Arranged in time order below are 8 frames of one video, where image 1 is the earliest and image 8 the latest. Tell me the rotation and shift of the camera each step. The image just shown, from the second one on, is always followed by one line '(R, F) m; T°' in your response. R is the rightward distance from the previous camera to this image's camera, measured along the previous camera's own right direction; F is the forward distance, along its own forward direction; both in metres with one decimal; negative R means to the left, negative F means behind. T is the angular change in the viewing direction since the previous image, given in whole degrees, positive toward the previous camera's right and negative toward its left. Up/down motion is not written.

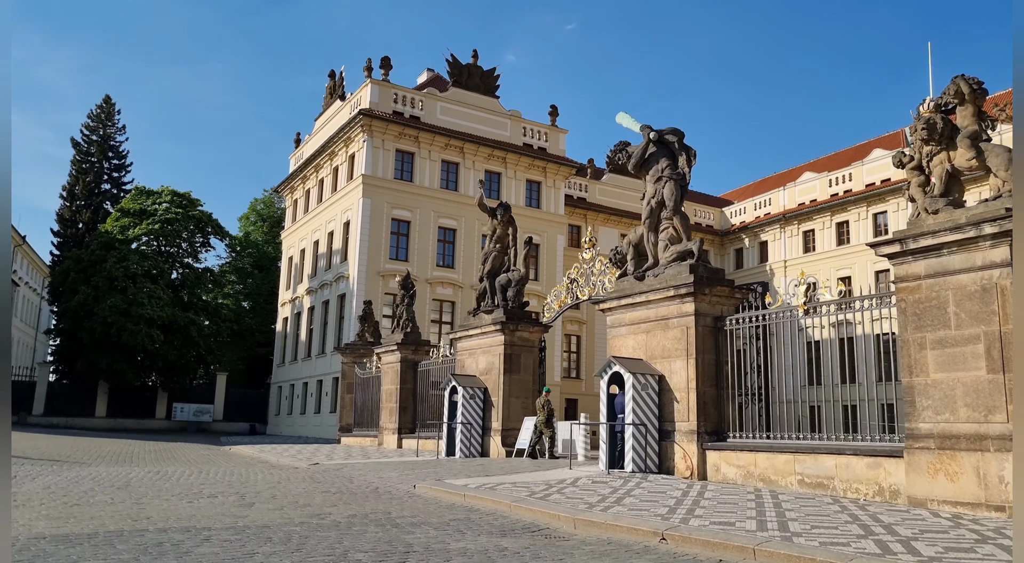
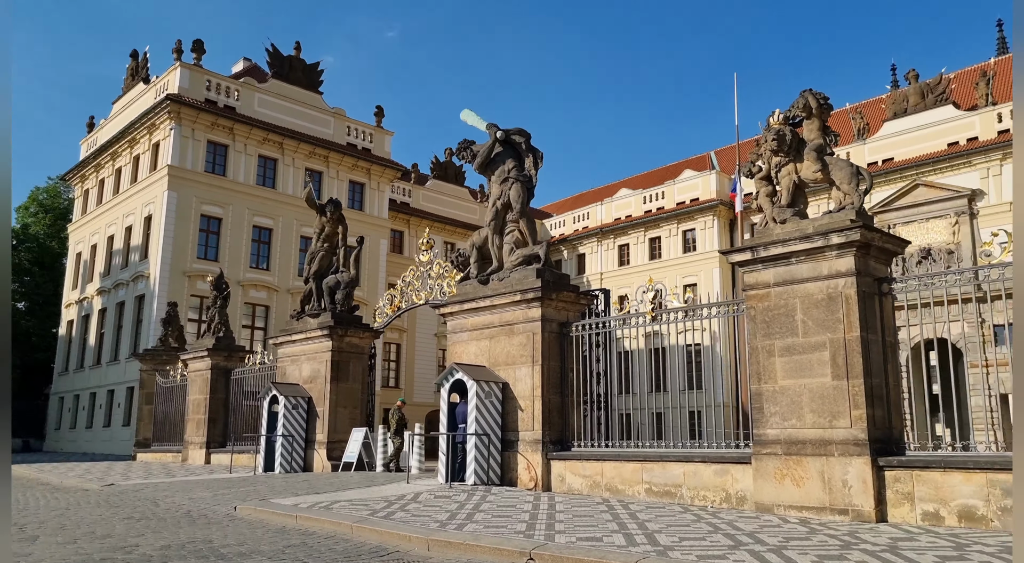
(-0.3, +0.6) m; +13°
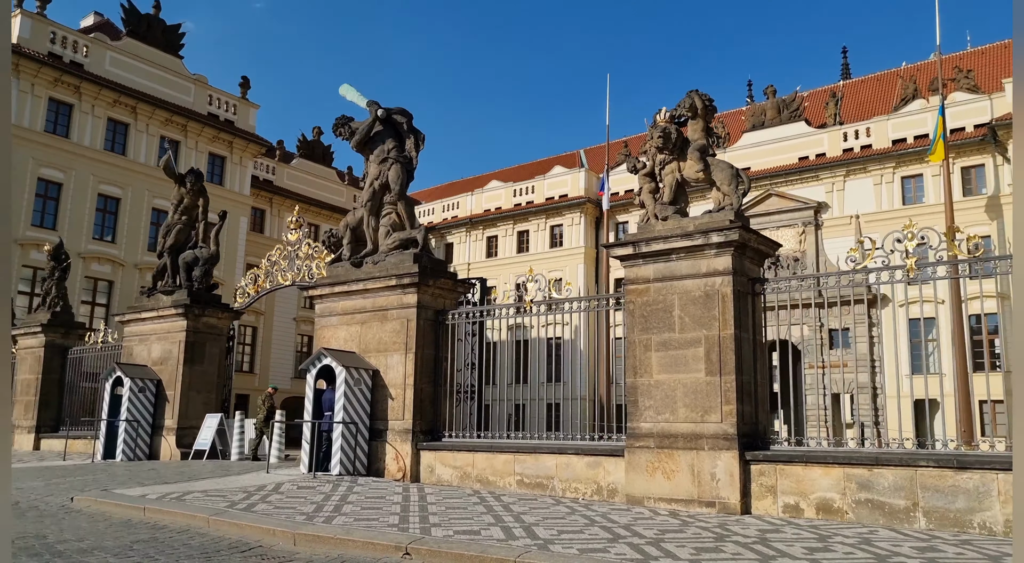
(-0.2, +0.2) m; +10°
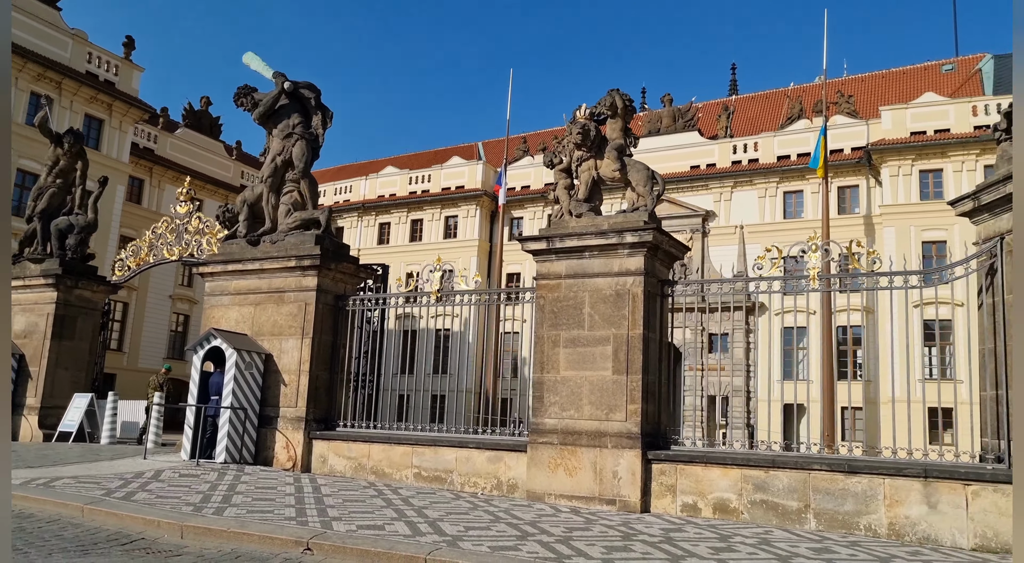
(-0.2, +0.2) m; +8°
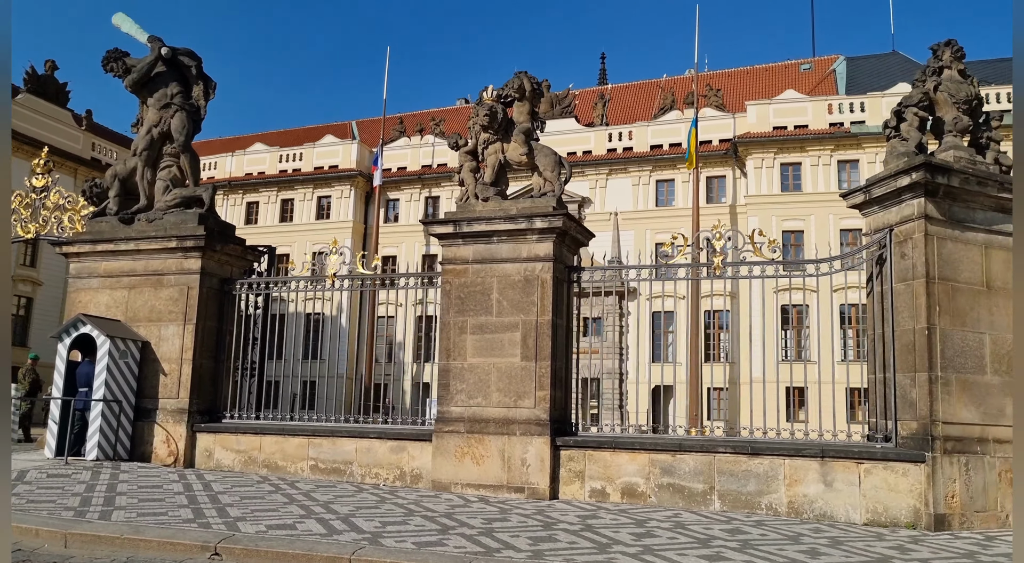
(-0.4, +0.2) m; +9°
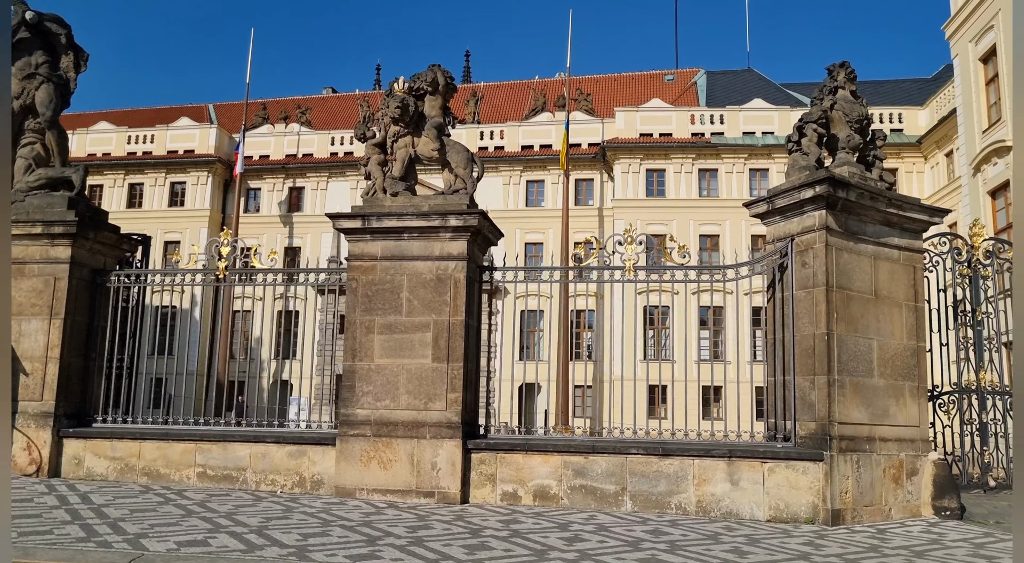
(-0.5, +0.2) m; +10°
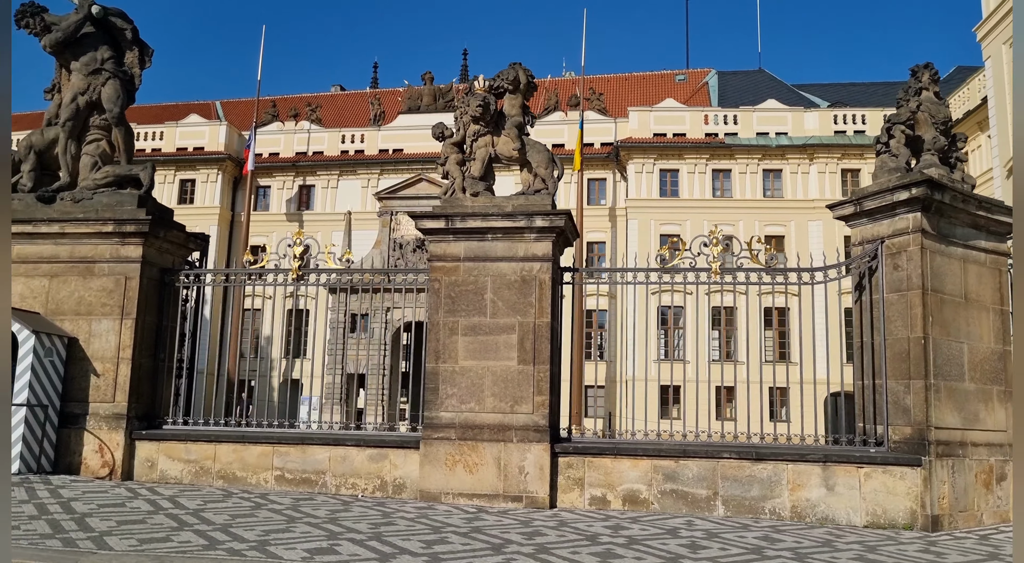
(-0.8, +0.1) m; +1°
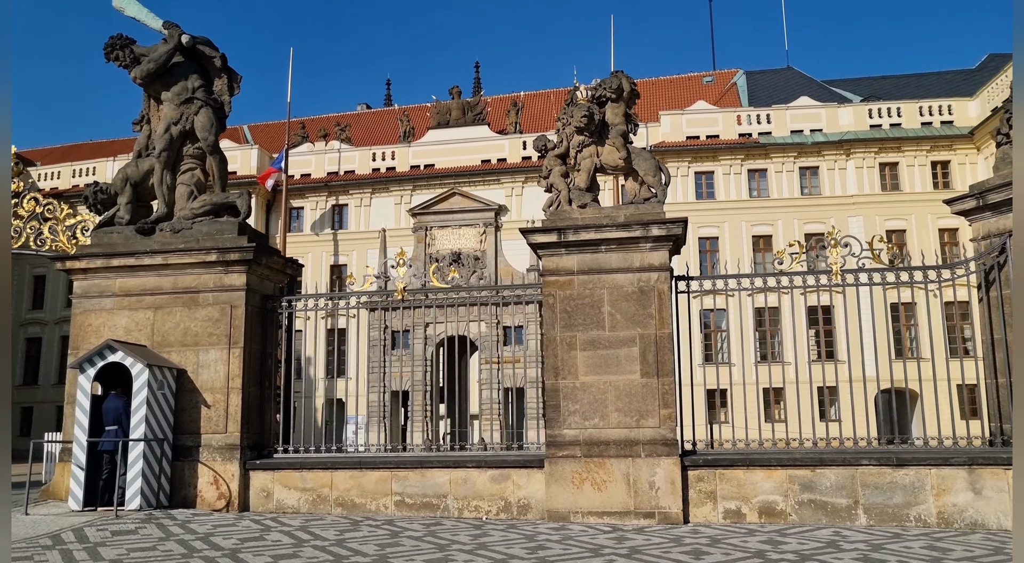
(-0.9, +0.1) m; -1°
